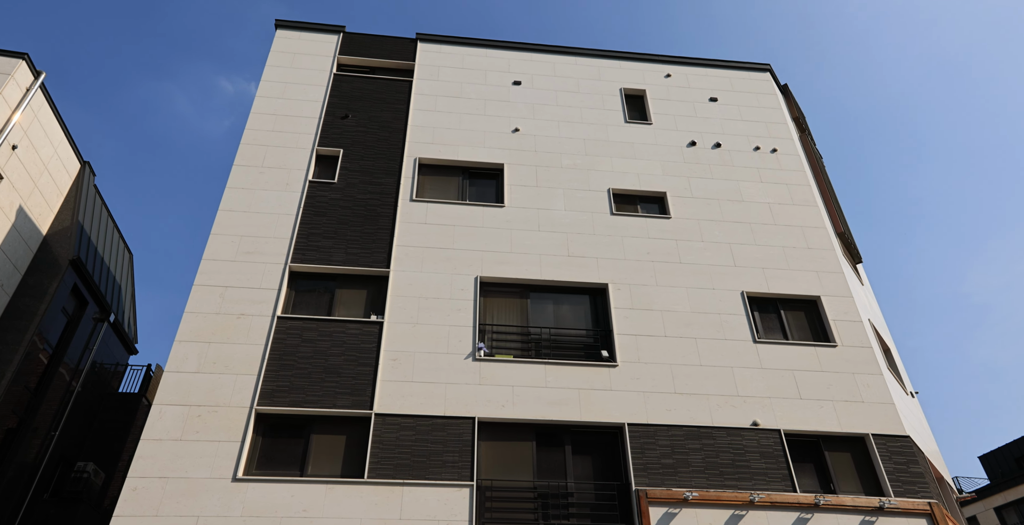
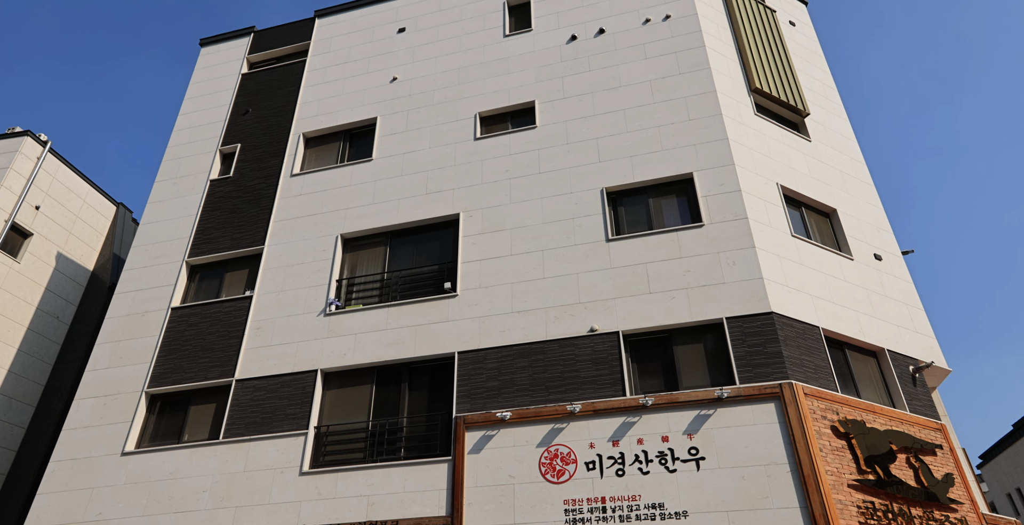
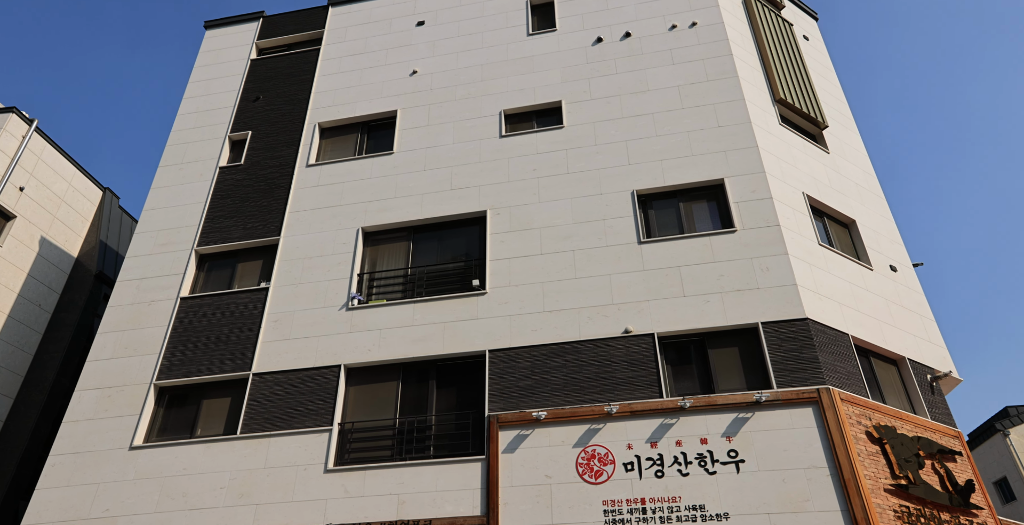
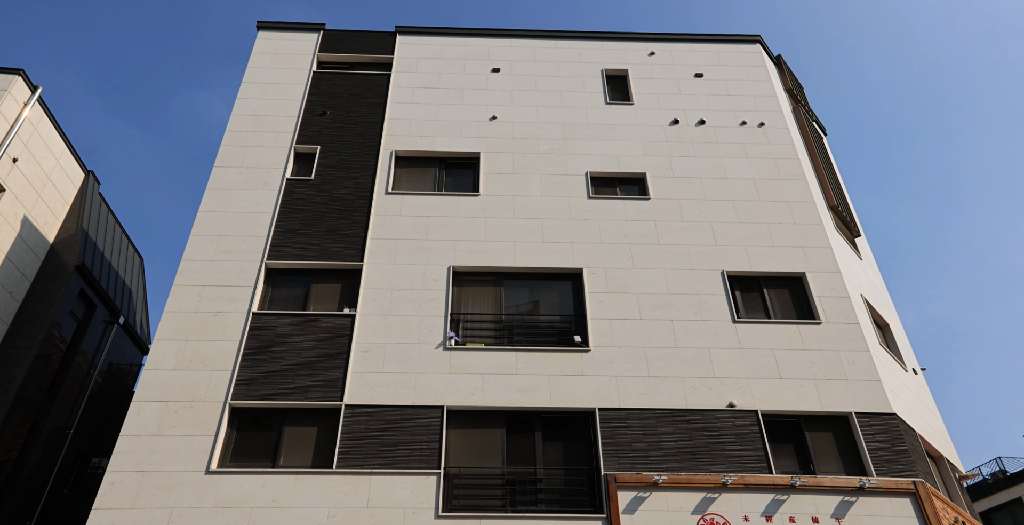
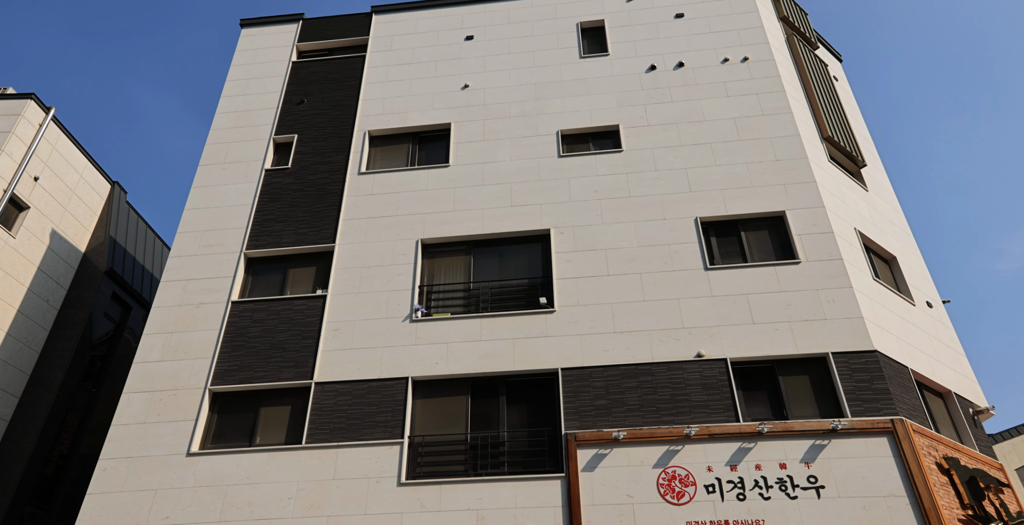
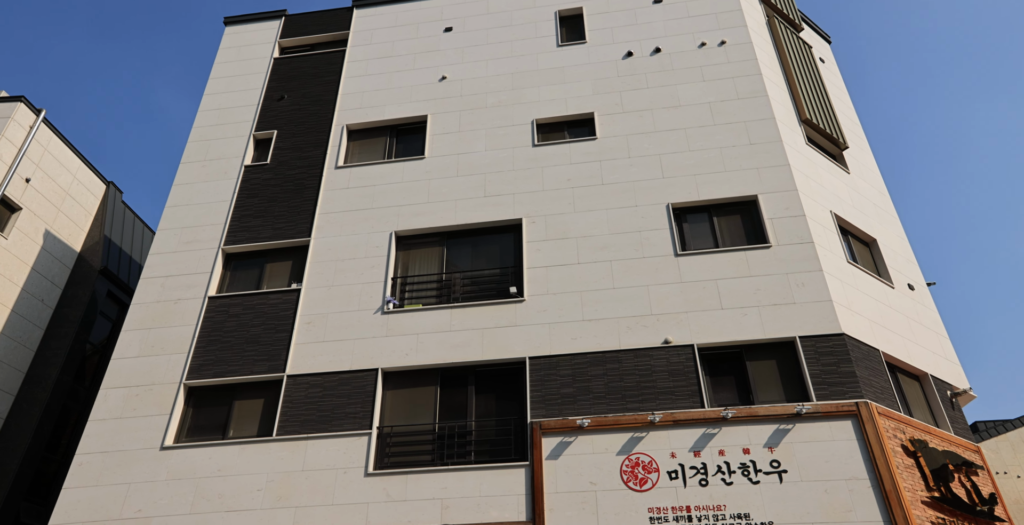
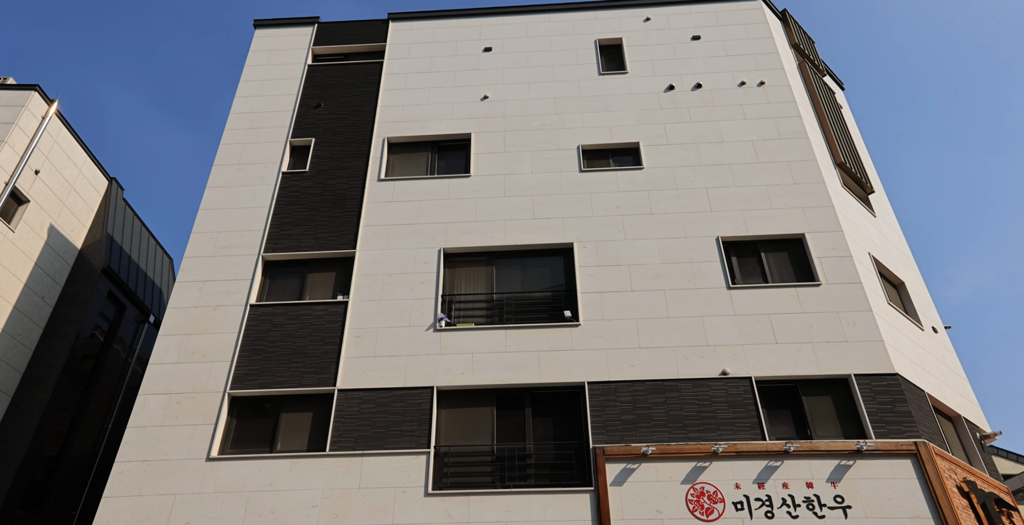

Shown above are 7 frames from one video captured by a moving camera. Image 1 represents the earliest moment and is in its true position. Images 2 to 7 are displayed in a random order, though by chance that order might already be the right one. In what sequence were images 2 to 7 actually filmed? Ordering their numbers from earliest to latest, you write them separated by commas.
4, 7, 5, 6, 3, 2
